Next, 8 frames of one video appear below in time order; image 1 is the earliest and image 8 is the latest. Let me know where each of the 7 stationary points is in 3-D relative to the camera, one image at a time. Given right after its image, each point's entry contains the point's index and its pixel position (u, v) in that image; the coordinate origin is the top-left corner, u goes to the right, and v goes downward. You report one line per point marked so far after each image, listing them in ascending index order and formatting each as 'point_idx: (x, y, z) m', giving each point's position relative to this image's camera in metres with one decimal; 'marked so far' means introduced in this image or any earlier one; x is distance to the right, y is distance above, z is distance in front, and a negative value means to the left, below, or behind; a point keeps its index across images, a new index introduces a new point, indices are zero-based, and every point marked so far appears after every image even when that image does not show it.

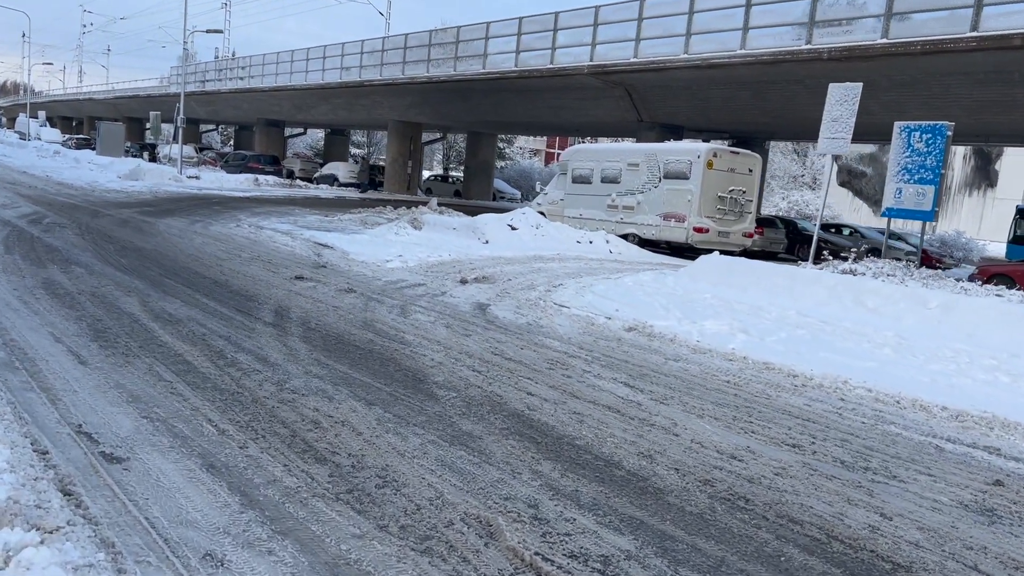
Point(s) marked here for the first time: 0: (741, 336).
0: (+2.4, -0.5, +8.5) m
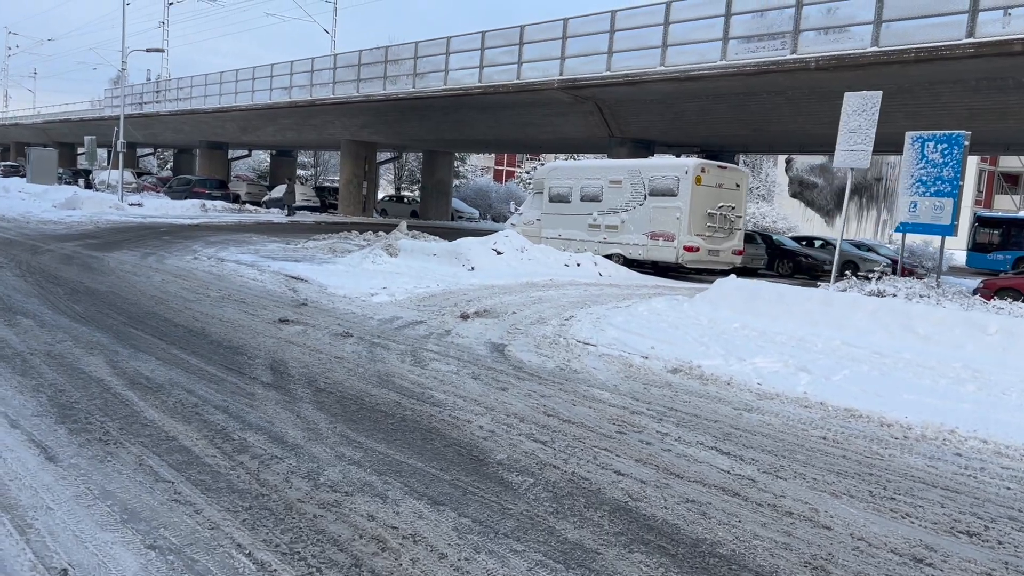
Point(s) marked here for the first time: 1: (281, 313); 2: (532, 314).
0: (+2.7, -0.8, +7.6) m
1: (-2.8, -0.3, +10.2) m
2: (+0.3, -0.3, +11.1) m
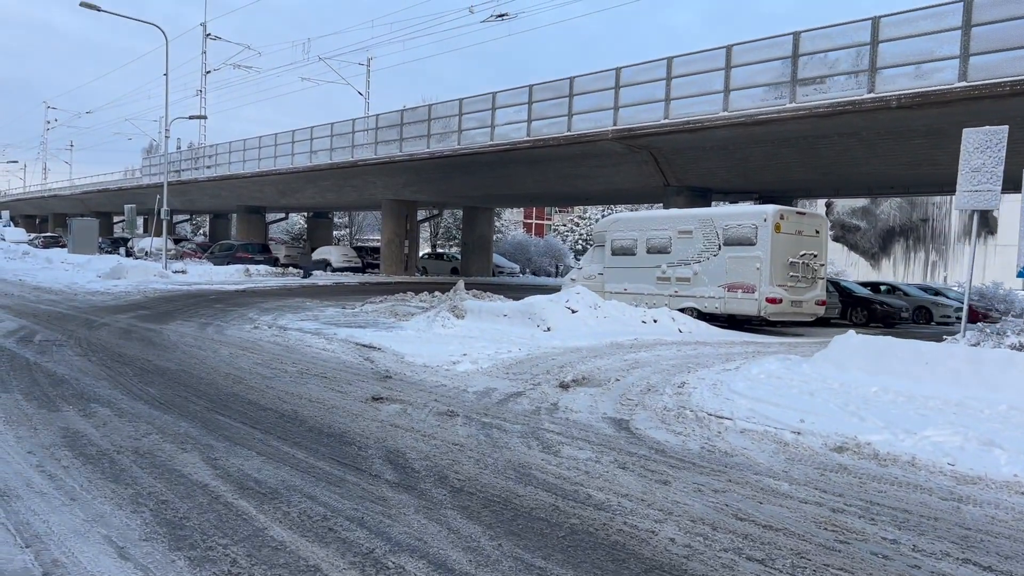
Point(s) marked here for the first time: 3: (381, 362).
0: (+3.8, -1.3, +6.5) m
1: (-1.6, -1.1, +9.3) m
2: (+1.5, -1.1, +10.1) m
3: (-1.8, -1.0, +11.8) m
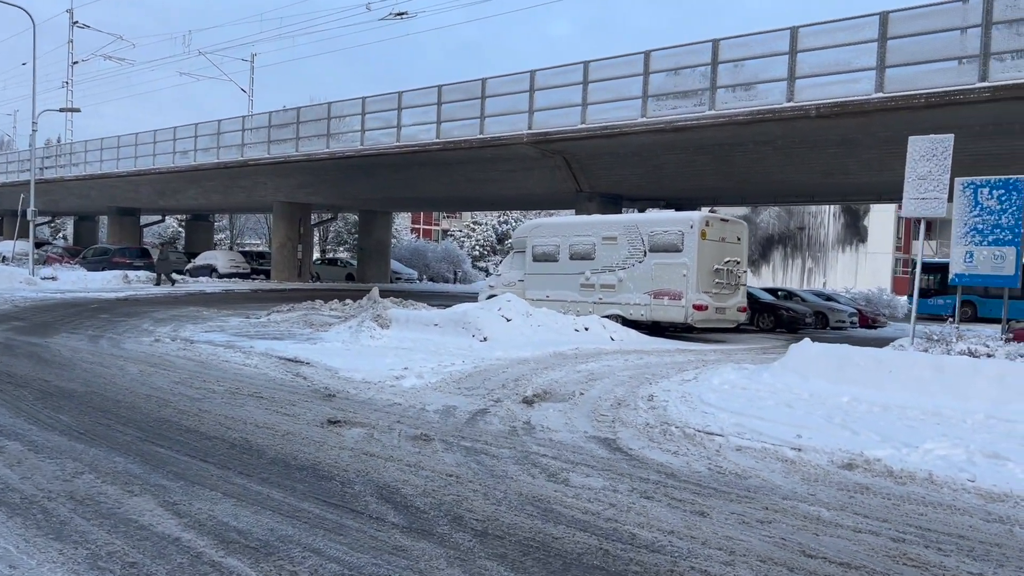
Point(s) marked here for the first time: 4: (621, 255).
0: (+3.8, -1.3, +6.4) m
1: (-1.9, -1.2, +8.4) m
2: (+1.0, -1.2, +9.6) m
3: (-2.5, -1.1, +10.8) m
4: (+2.3, +0.7, +17.9) m
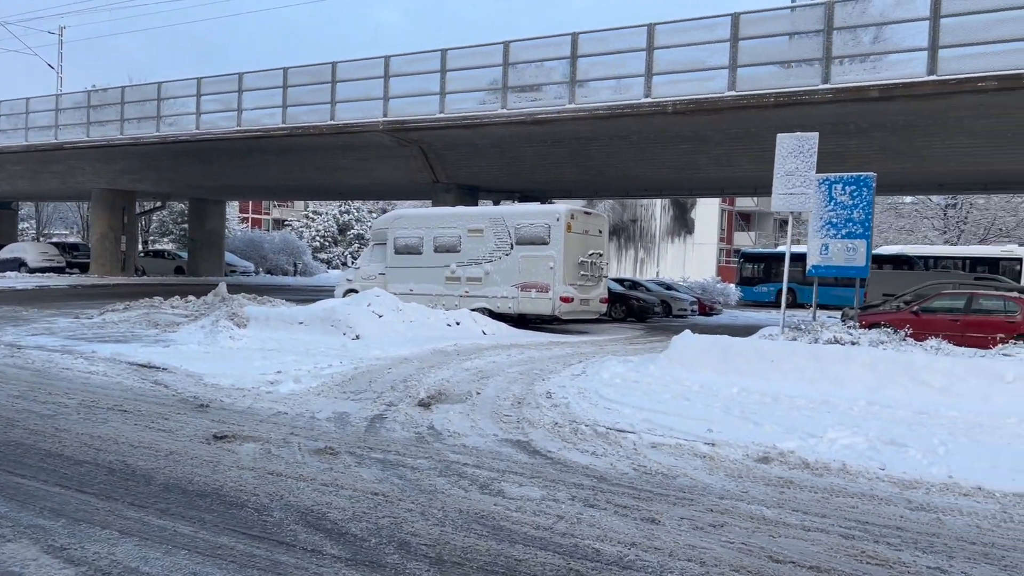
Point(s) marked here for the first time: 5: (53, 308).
0: (+3.2, -1.3, +6.7) m
1: (-2.8, -1.2, +7.6) m
2: (-0.2, -1.2, +9.3) m
3: (-3.9, -1.1, +9.8) m
4: (-0.5, +0.8, +17.6) m
5: (-10.6, -0.5, +19.8) m
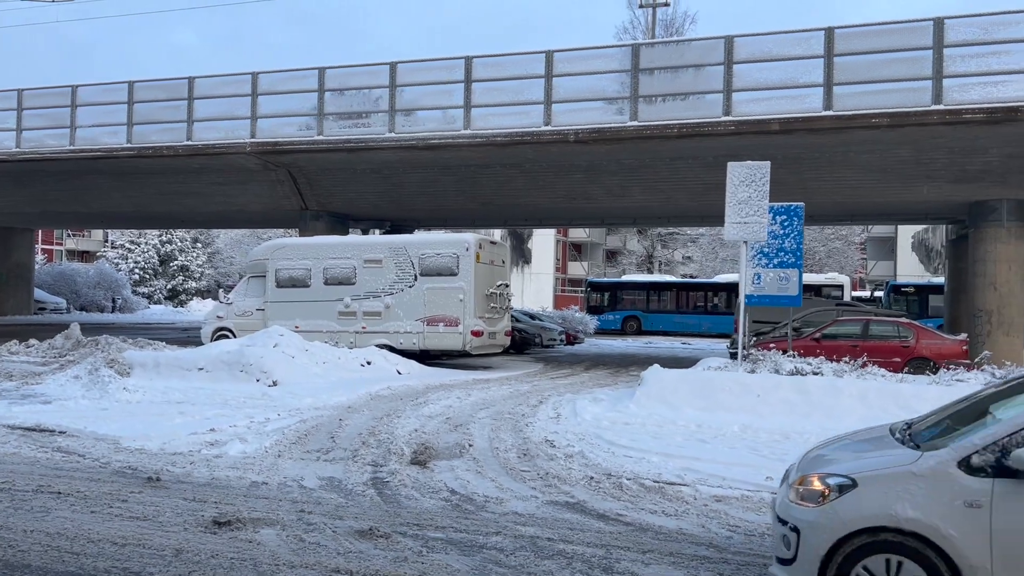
0: (+3.6, -1.5, +6.5) m
1: (-2.4, -1.5, +6.1) m
2: (-0.2, -1.5, +8.3) m
3: (-3.9, -1.5, +8.0) m
4: (-2.4, +0.2, +16.4) m
5: (-12.7, -1.3, +16.4) m
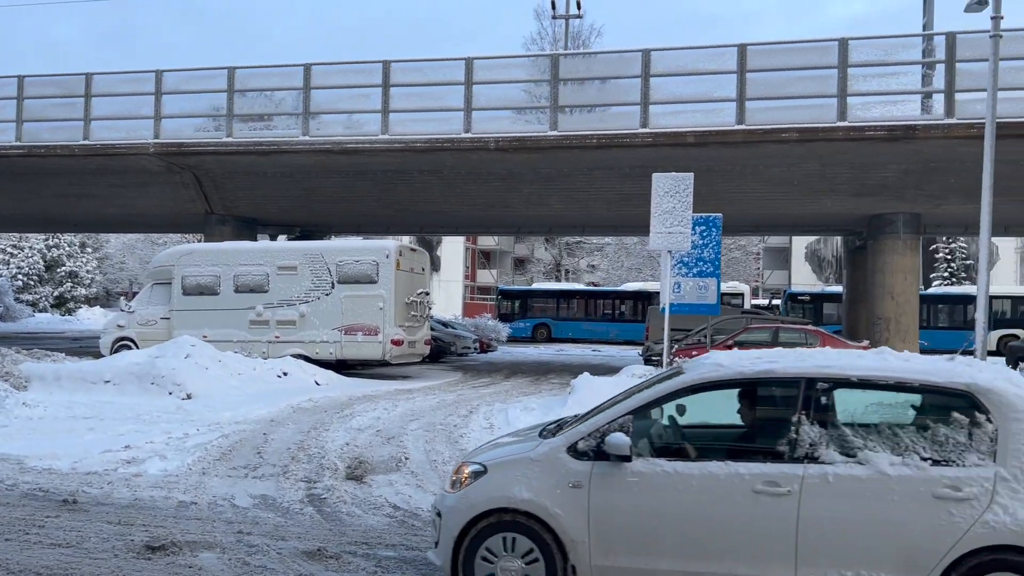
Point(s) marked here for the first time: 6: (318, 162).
0: (+3.2, -1.6, +6.8) m
1: (-2.8, -1.6, +5.6) m
2: (-0.8, -1.6, +8.1) m
3: (-4.5, -1.6, +7.4) m
4: (-3.9, 0.0, +16.0) m
5: (-14.2, -1.4, +14.7) m
6: (-4.4, +2.8, +19.2) m
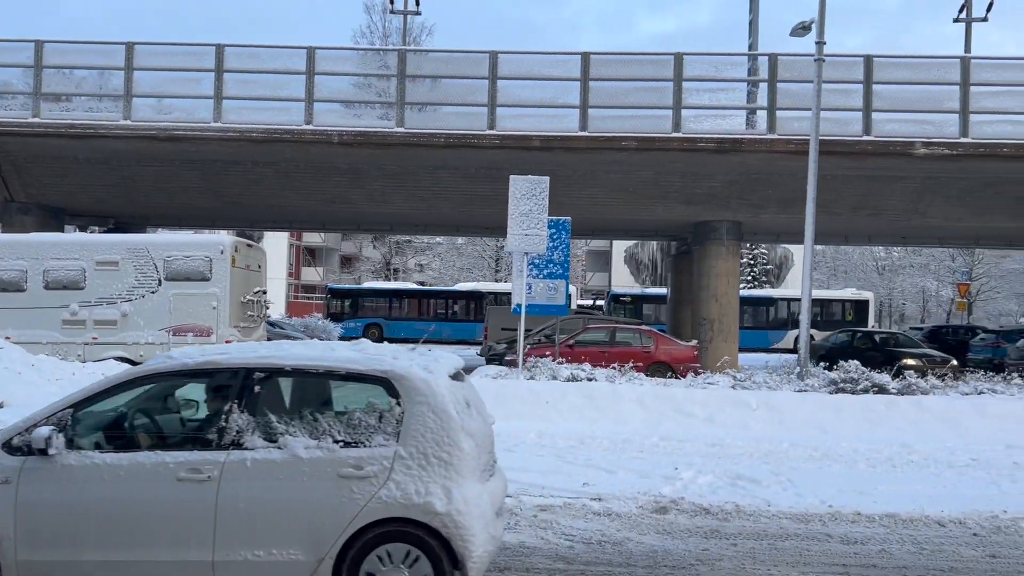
0: (+2.2, -1.7, +7.2) m
1: (-3.4, -1.6, +4.9) m
2: (-2.0, -1.6, +7.7) m
3: (-5.5, -1.6, +6.3) m
4: (-6.6, +0.1, +14.7) m
5: (-16.4, -1.3, +11.4) m
6: (-7.7, +2.9, +17.8) m
